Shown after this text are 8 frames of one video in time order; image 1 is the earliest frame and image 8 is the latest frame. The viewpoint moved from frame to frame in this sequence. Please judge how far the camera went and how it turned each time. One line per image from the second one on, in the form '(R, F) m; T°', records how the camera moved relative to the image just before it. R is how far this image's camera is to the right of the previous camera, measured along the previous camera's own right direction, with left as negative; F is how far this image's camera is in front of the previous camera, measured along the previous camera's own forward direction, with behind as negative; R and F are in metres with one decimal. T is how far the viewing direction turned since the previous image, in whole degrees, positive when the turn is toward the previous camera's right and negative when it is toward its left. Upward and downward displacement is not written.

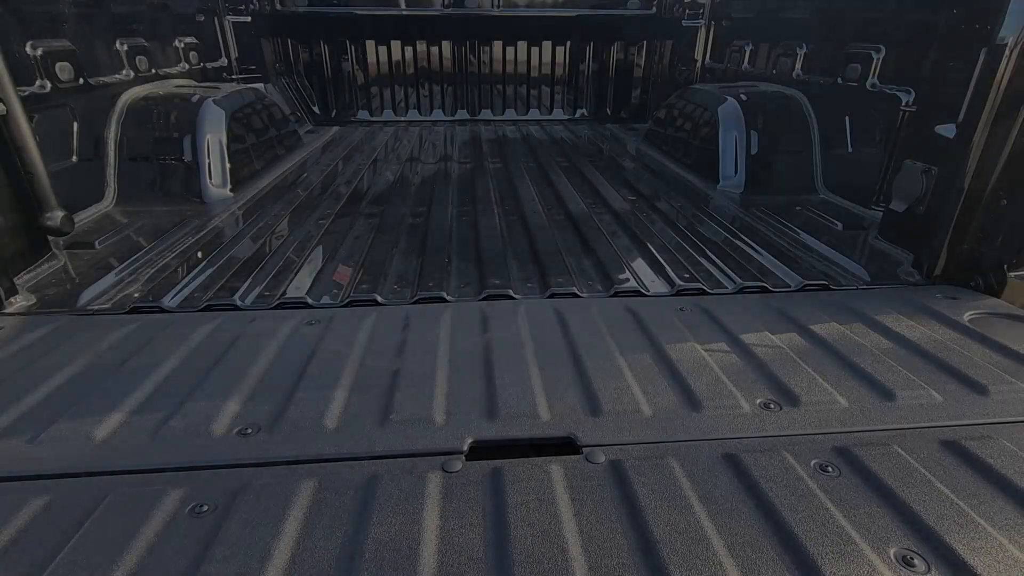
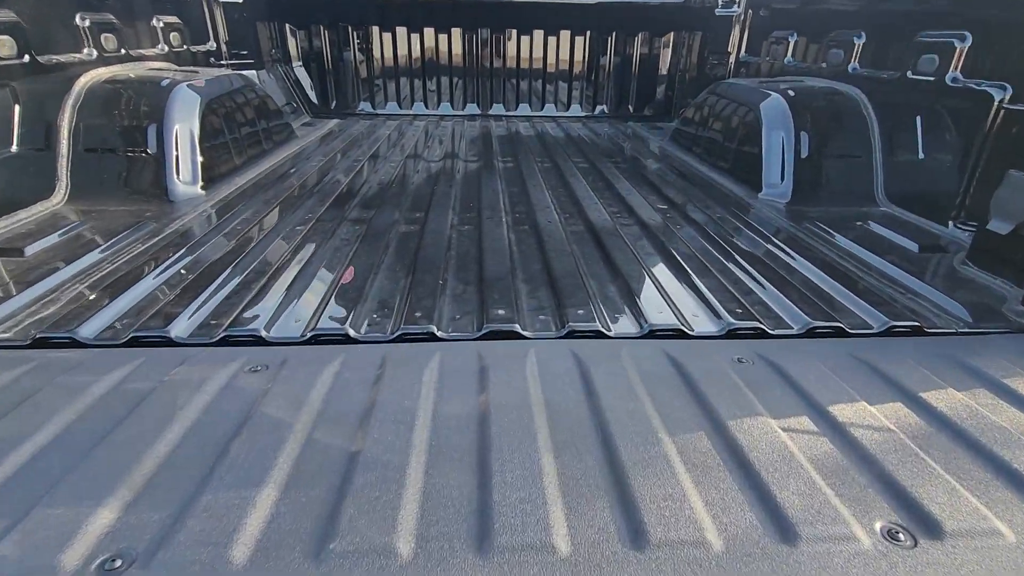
(0.0, +0.3) m; -1°
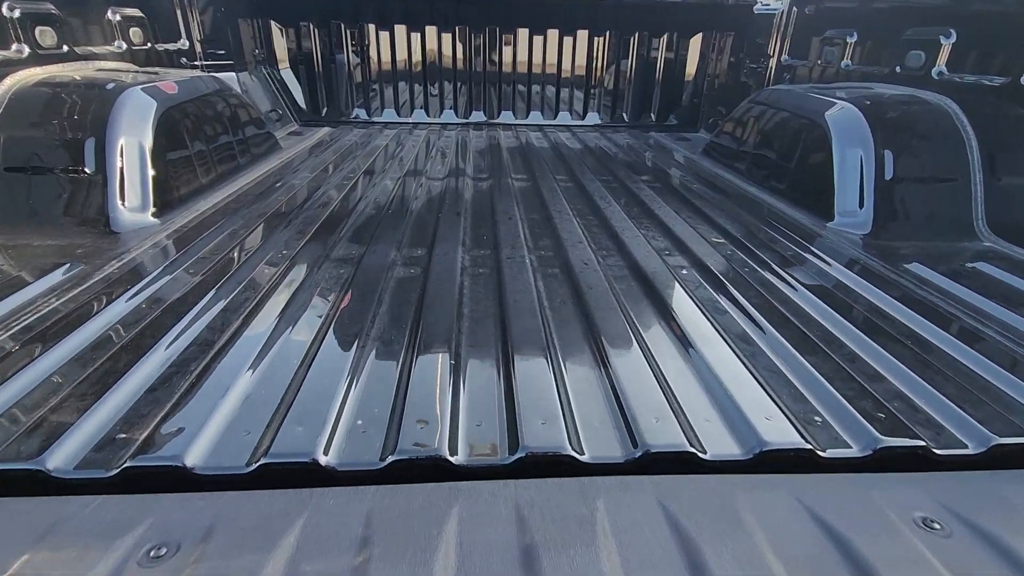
(-0.1, +0.4) m; 0°
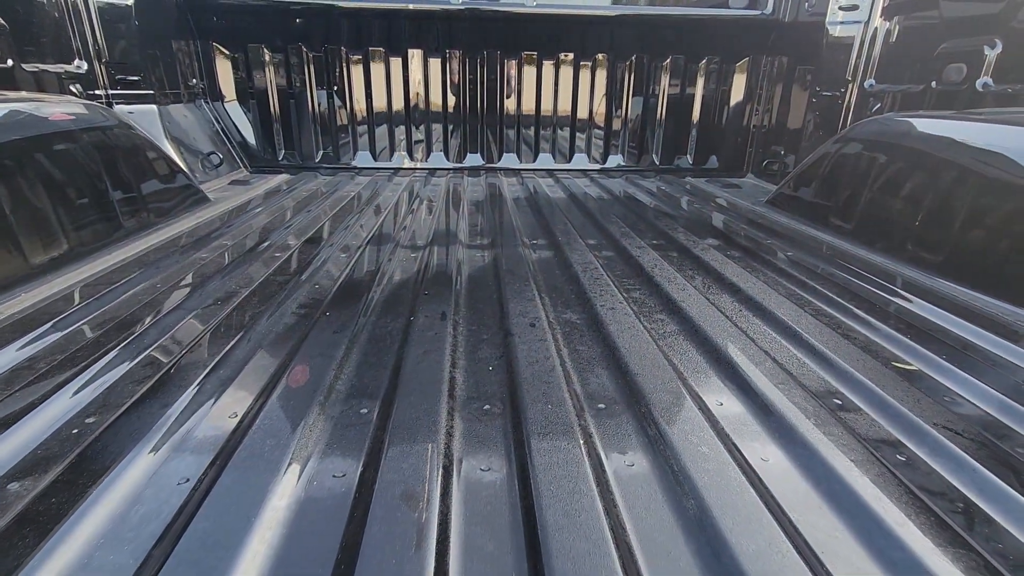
(-0.1, +0.7) m; 0°
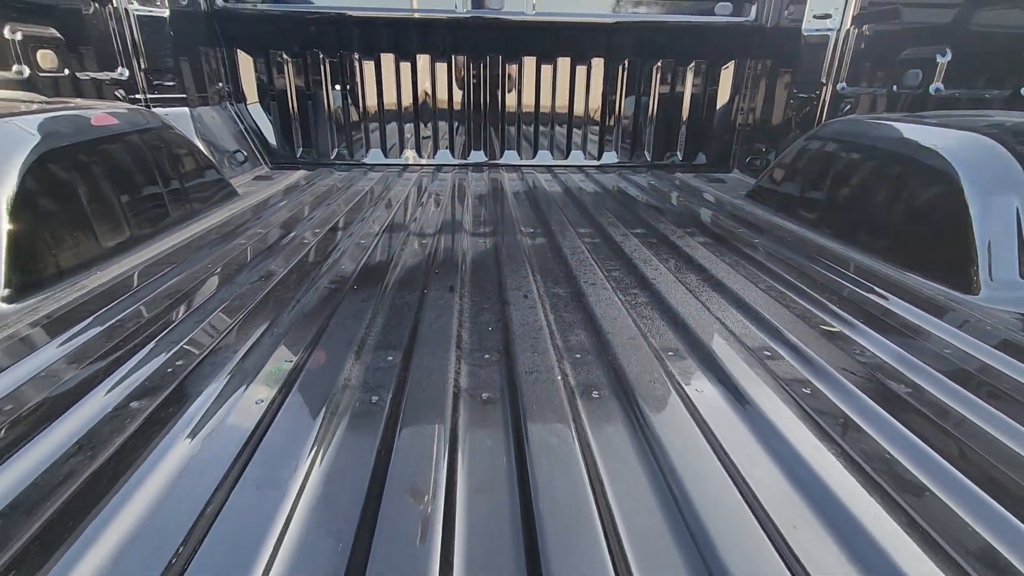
(0.0, -0.2) m; 0°
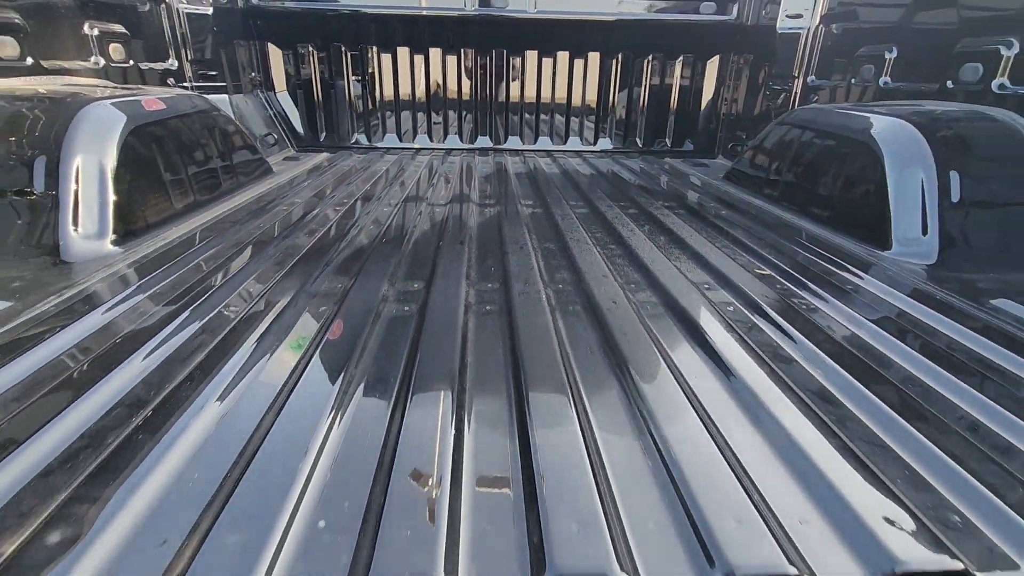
(0.0, -0.3) m; 0°
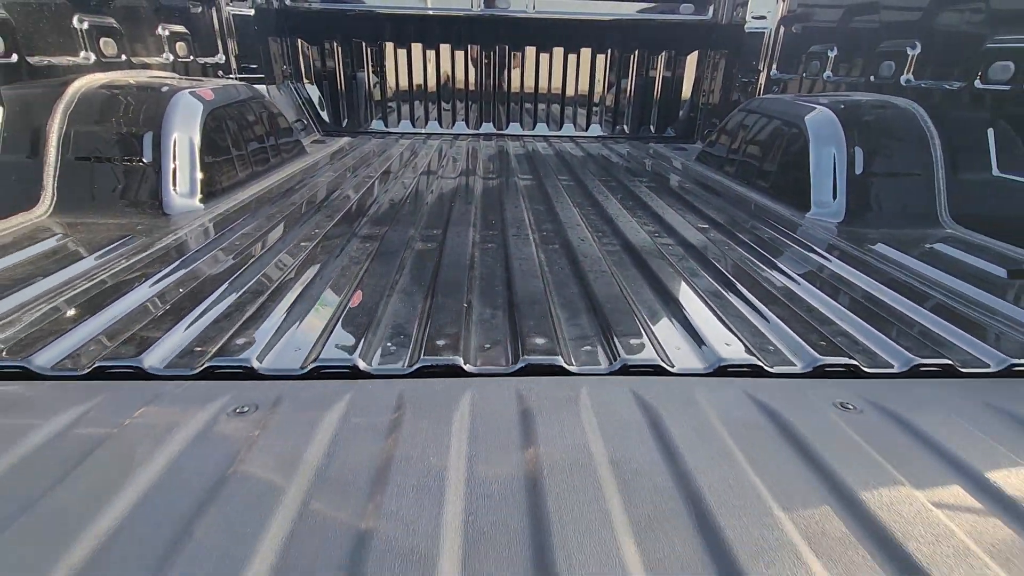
(0.0, -0.4) m; 0°
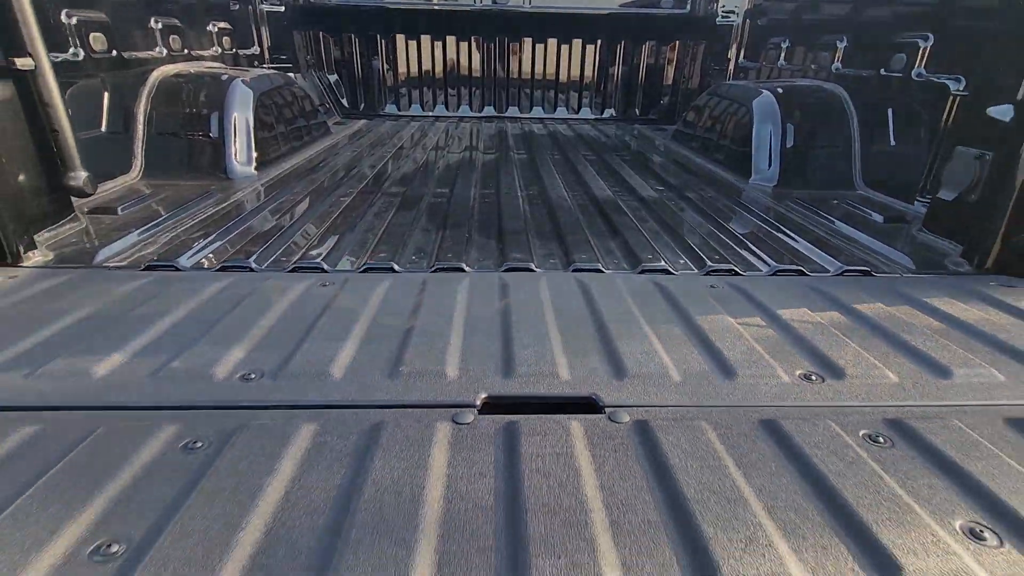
(0.0, -0.4) m; -1°
